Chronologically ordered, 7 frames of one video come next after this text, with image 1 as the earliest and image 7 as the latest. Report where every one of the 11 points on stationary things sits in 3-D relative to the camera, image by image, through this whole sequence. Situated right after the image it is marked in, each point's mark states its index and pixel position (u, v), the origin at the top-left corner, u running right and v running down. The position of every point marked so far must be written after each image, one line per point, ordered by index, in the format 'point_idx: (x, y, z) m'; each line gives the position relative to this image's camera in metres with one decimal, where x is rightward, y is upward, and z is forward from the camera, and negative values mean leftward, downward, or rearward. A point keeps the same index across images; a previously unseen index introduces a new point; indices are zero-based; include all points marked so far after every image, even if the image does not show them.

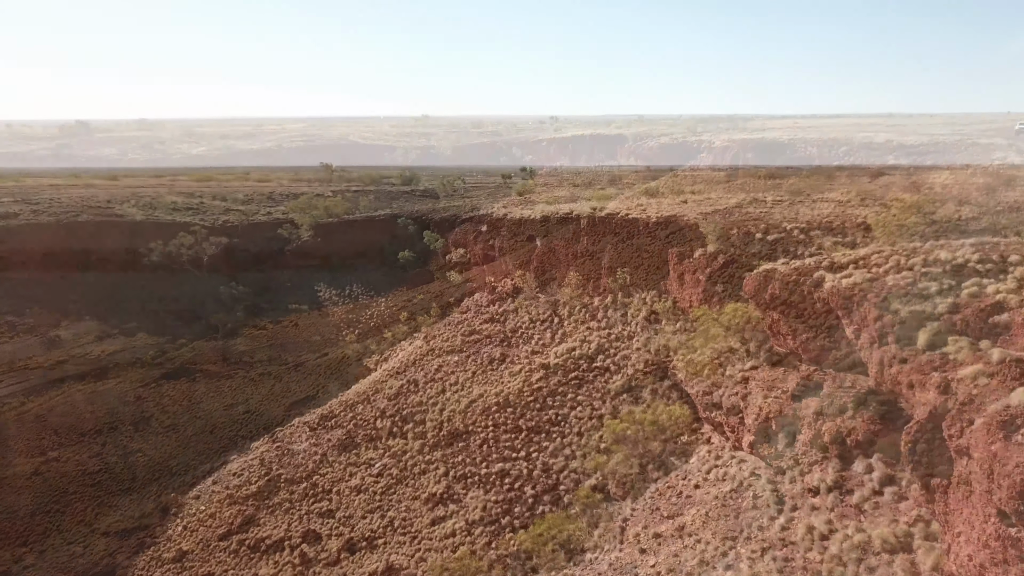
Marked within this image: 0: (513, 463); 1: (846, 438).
0: (0.0, -3.5, +17.7) m
1: (+4.4, -2.0, +11.5) m
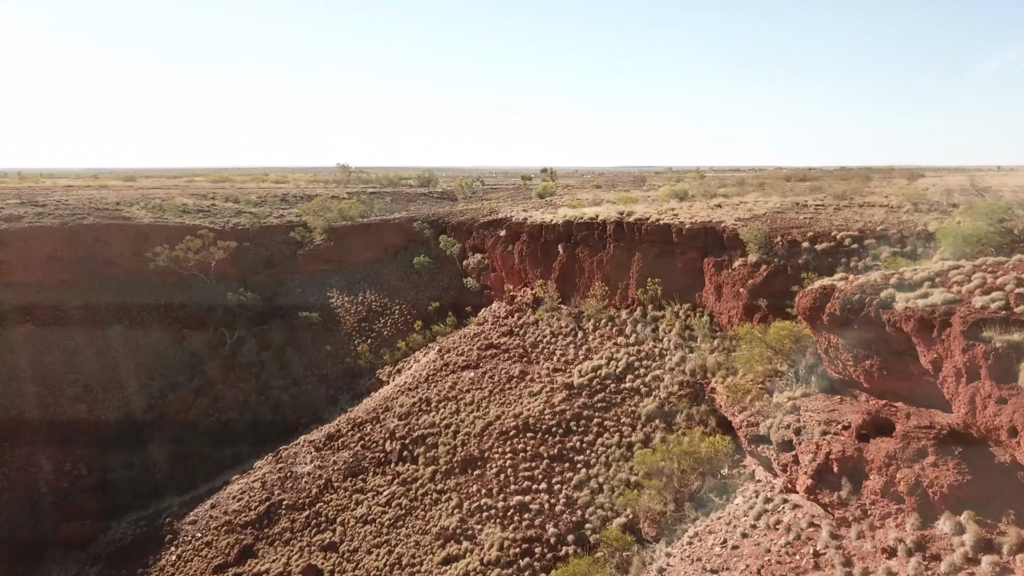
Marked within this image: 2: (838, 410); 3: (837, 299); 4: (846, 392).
0: (+0.4, -3.8, +16.0) m
1: (+4.6, -2.2, +9.7) m
2: (+4.7, -1.8, +12.8) m
3: (+4.6, -0.2, +12.4) m
4: (+5.1, -1.6, +13.4) m
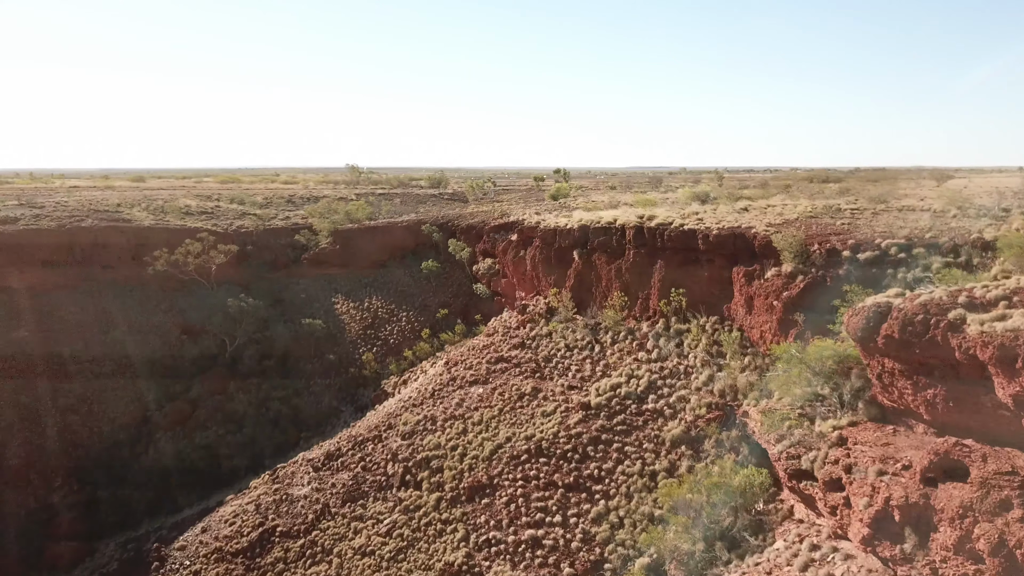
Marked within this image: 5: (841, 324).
0: (+0.6, -4.0, +14.6) m
1: (+4.7, -2.5, +8.2) m
2: (+4.9, -2.0, +11.3) m
3: (+4.7, -0.4, +10.9) m
4: (+5.2, -1.8, +11.8) m
5: (+5.3, -0.6, +14.2) m
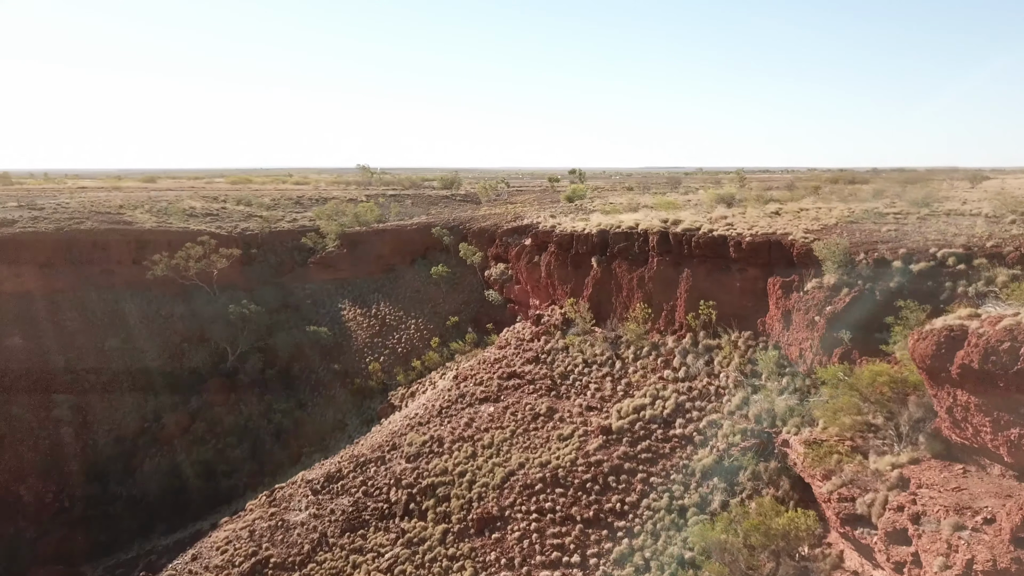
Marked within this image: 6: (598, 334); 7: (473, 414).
0: (+0.8, -4.2, +13.1) m
1: (+4.8, -2.7, +6.7) m
2: (+5.0, -2.2, +9.7) m
3: (+4.9, -0.6, +9.4) m
4: (+5.4, -2.0, +10.3) m
5: (+5.5, -0.8, +12.6) m
6: (+1.9, -1.0, +19.4) m
7: (-0.8, -2.6, +18.4) m
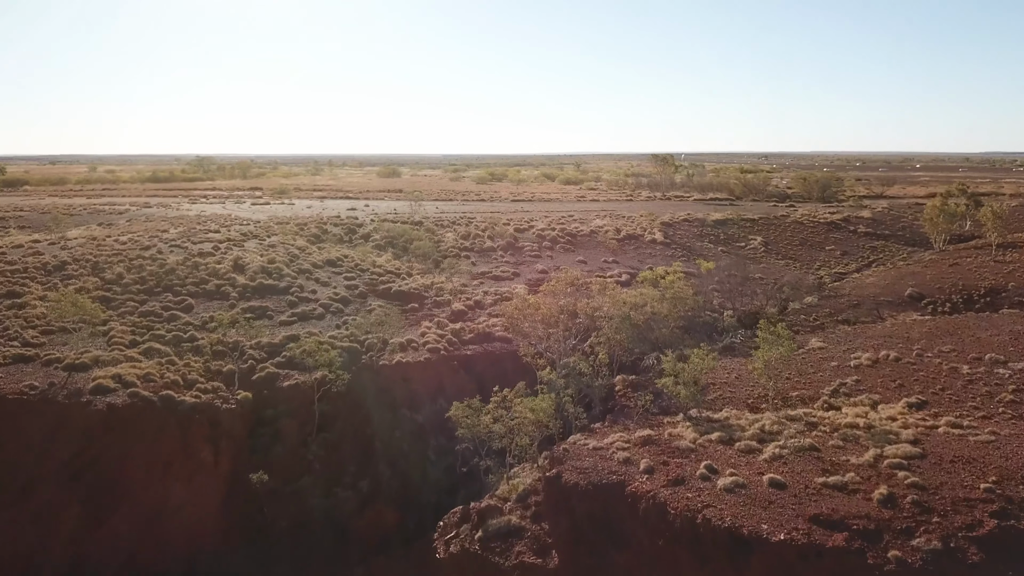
0: (+1.0, -4.9, +9.3) m
1: (+4.9, -3.4, +2.8) m
2: (+5.2, -2.9, +5.9) m
3: (+5.0, -1.3, +5.5) m
4: (+5.5, -2.7, +6.5) m
5: (+5.7, -1.5, +8.8) m
6: (+2.2, -1.7, +15.6) m
7: (-0.5, -3.3, +14.6) m
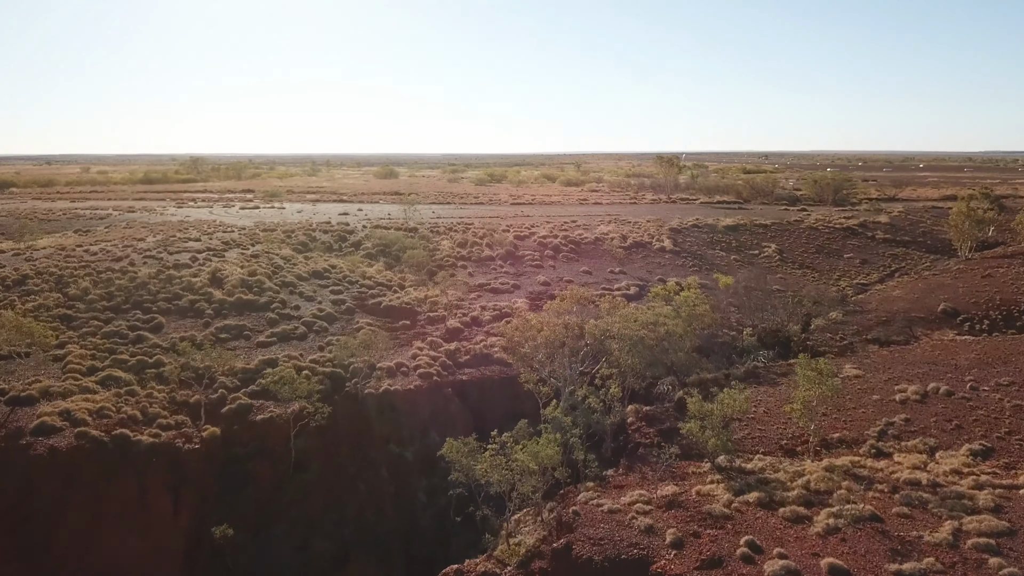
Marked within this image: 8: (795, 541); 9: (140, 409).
0: (+1.0, -5.3, +7.6) m
1: (+4.9, -3.7, +1.1) m
2: (+5.2, -3.3, +4.2) m
3: (+5.0, -1.6, +3.8) m
4: (+5.6, -3.1, +4.7) m
5: (+5.7, -1.9, +7.1) m
6: (+2.2, -2.0, +13.9) m
7: (-0.5, -3.6, +12.9) m
8: (+2.7, -2.4, +8.3) m
9: (-6.0, -1.9, +14.1) m
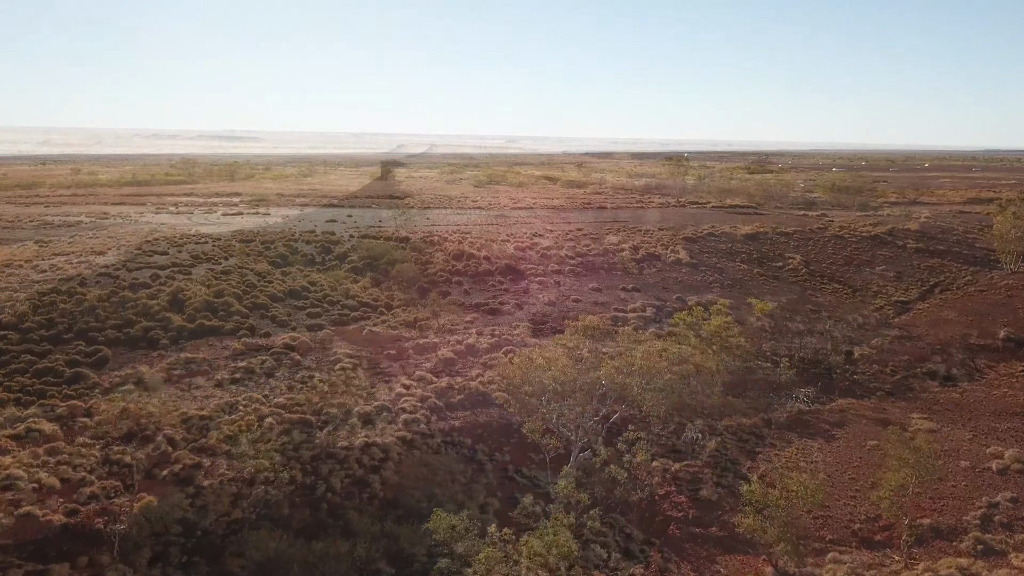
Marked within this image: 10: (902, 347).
0: (+1.0, -5.8, +5.0) m
1: (+4.9, -4.2, -1.4) m
2: (+5.2, -3.8, +1.6) m
3: (+5.1, -2.1, +1.3) m
4: (+5.6, -3.6, +2.2) m
5: (+5.7, -2.4, +4.5) m
6: (+2.2, -2.5, +11.3) m
7: (-0.5, -4.1, +10.3) m
8: (+2.7, -2.9, +5.7) m
9: (-5.9, -2.4, +11.6) m
10: (+8.2, -1.2, +18.3) m
